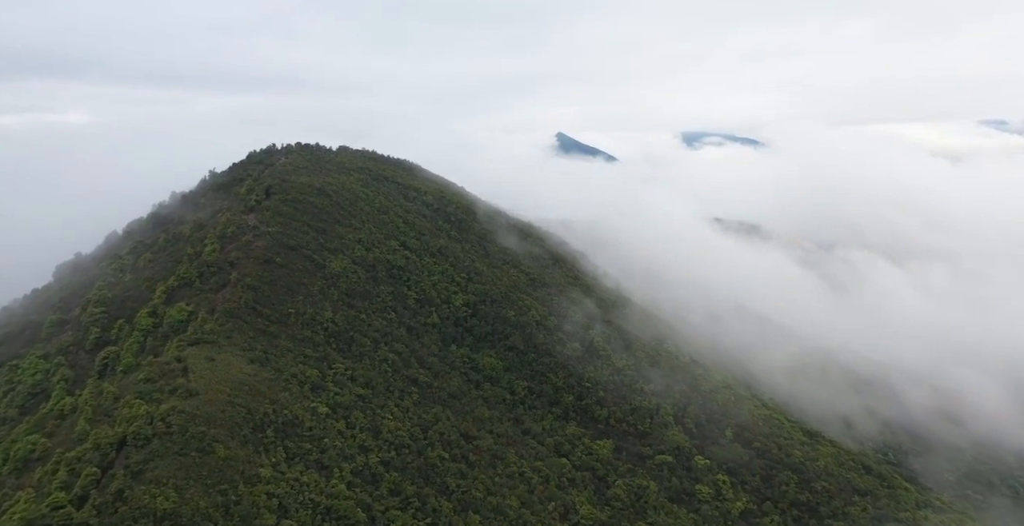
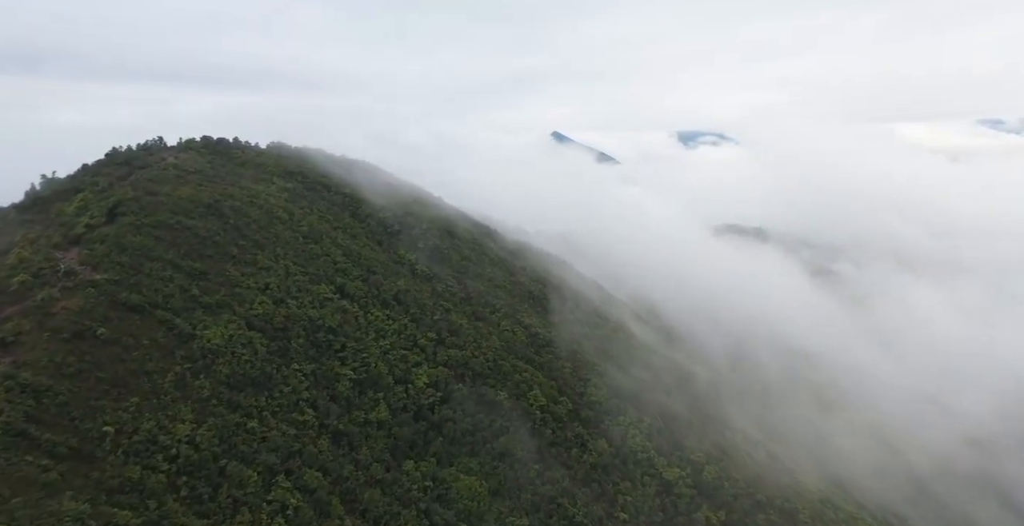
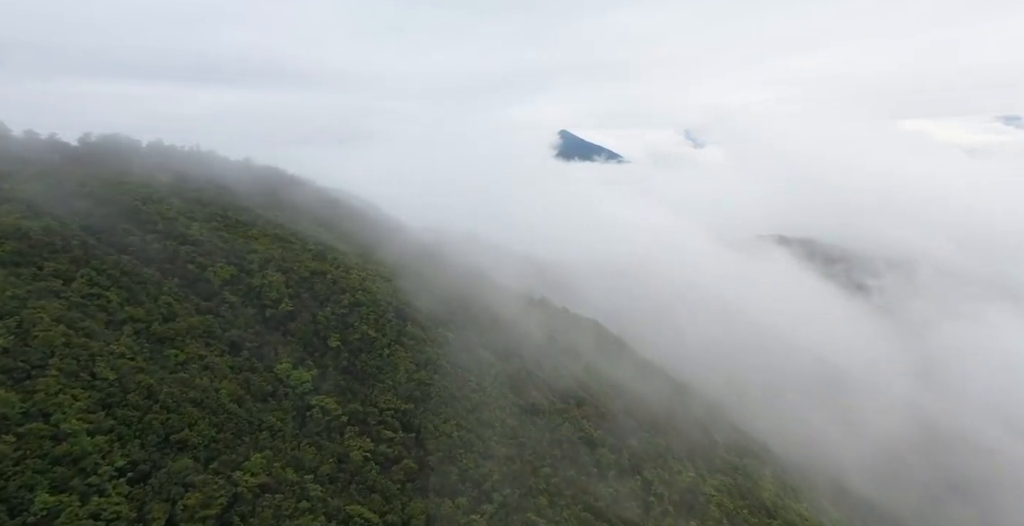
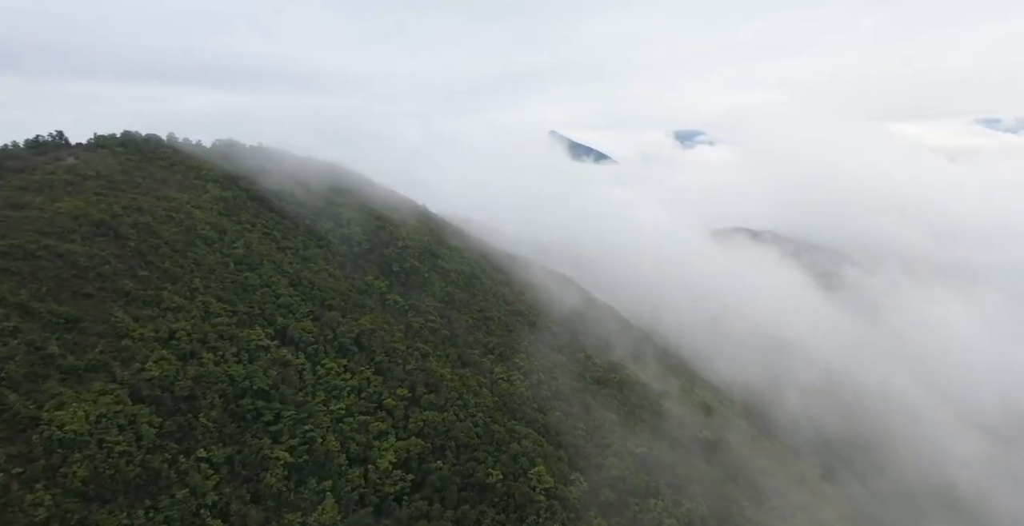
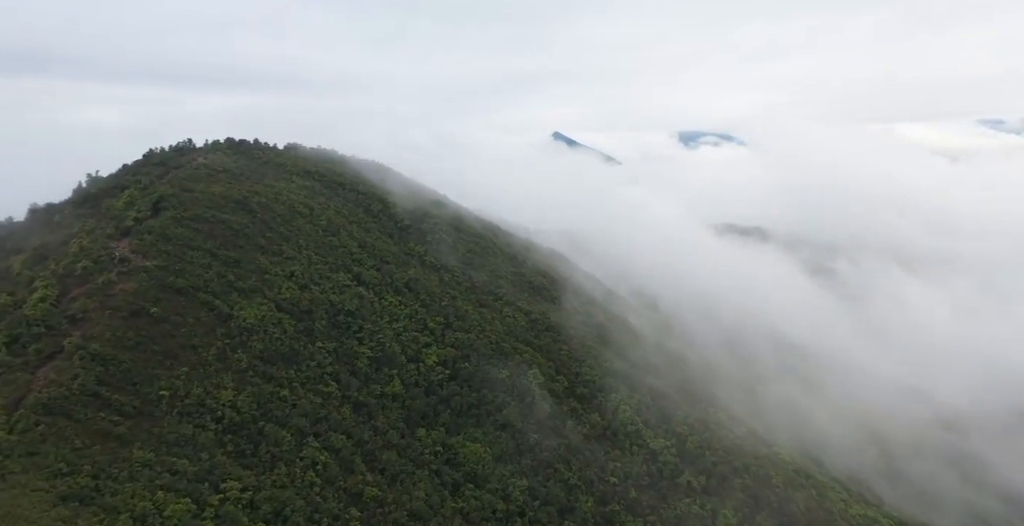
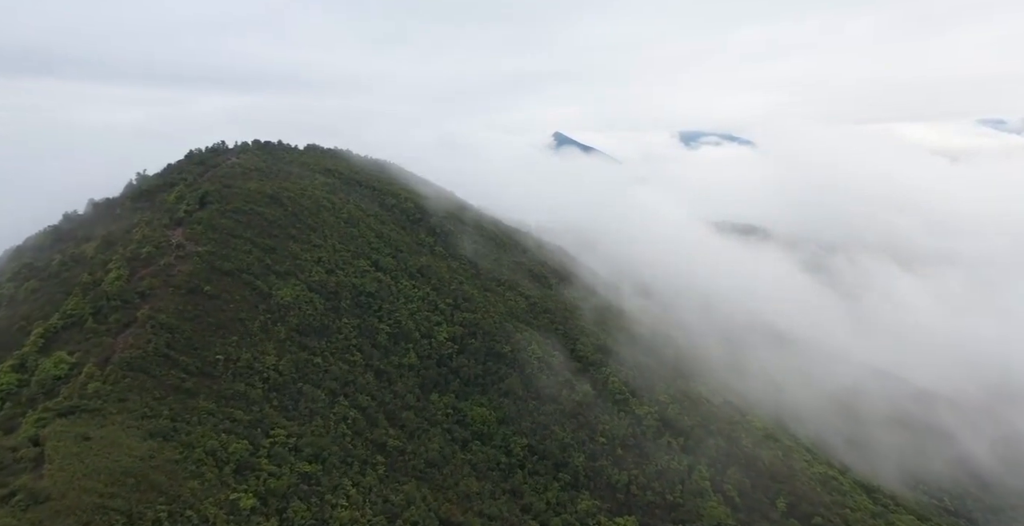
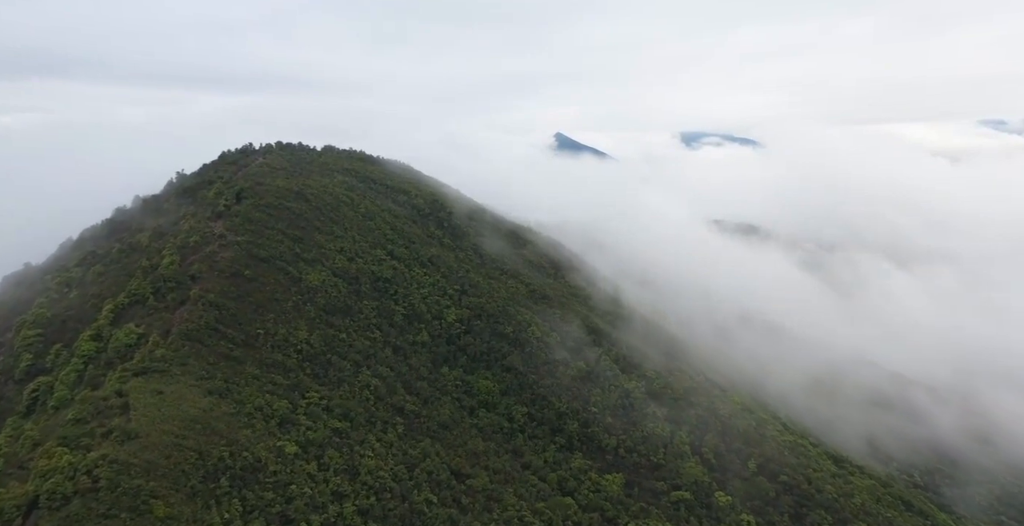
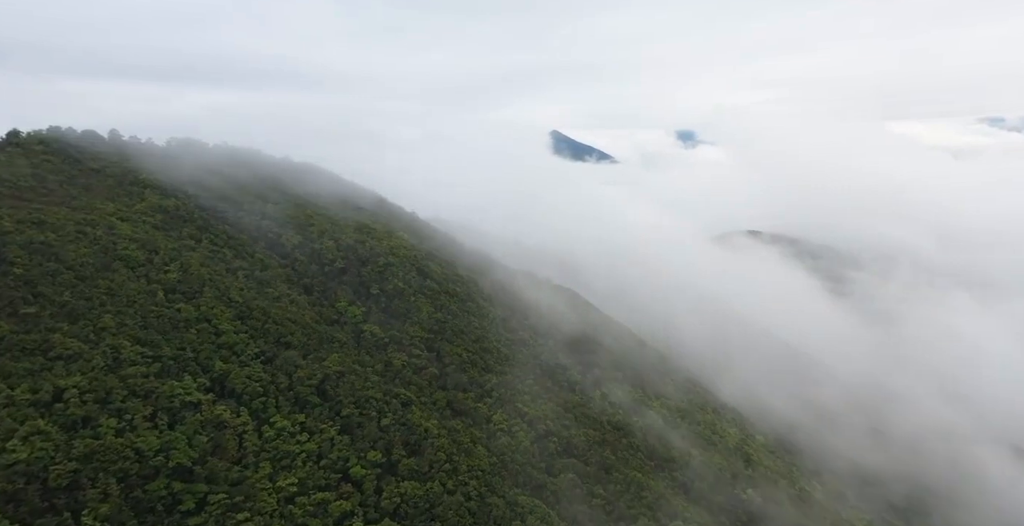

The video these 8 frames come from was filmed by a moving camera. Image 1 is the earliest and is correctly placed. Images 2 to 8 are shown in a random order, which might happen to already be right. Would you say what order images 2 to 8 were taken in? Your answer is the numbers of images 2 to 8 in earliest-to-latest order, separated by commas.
7, 6, 5, 2, 4, 8, 3
